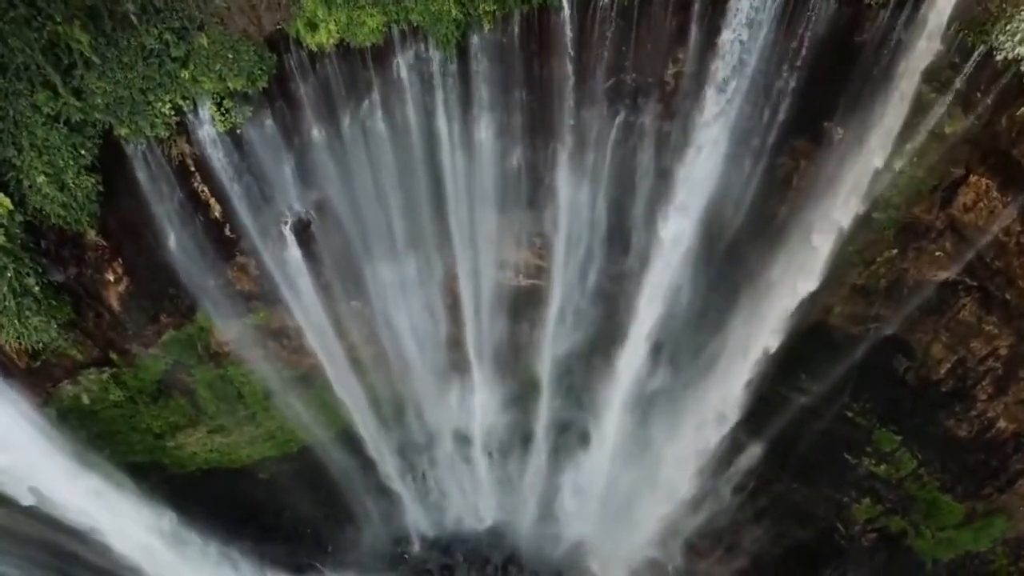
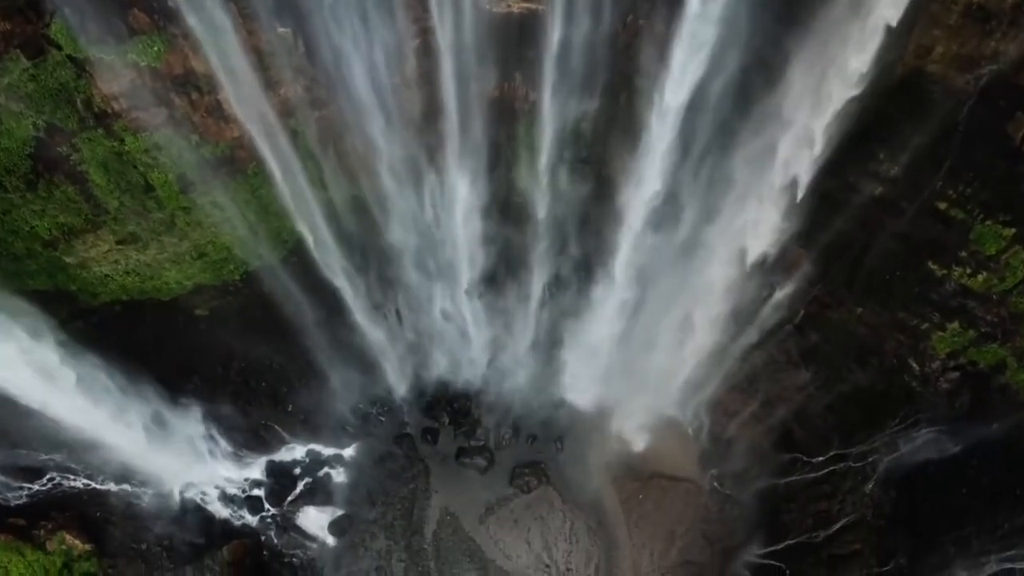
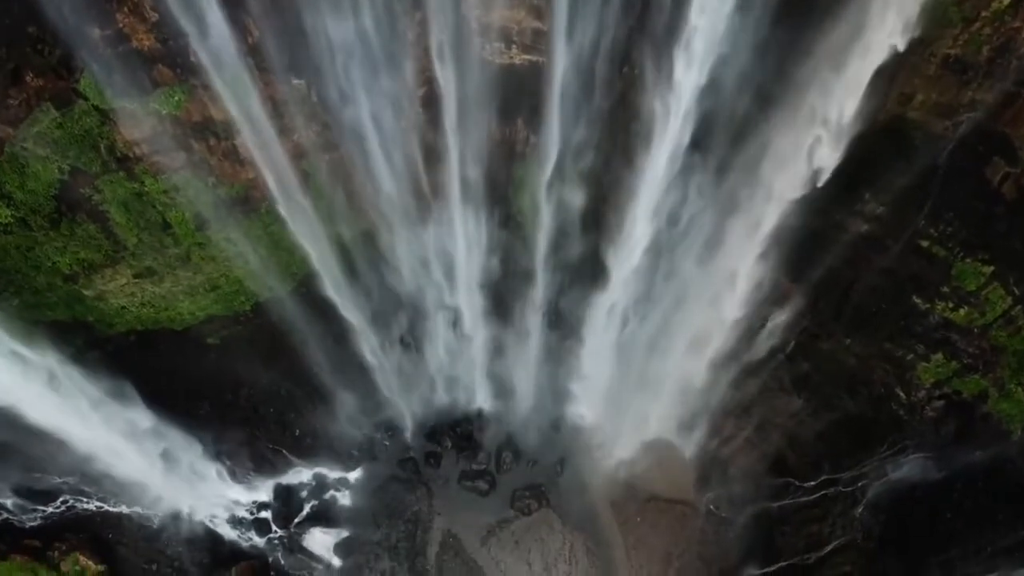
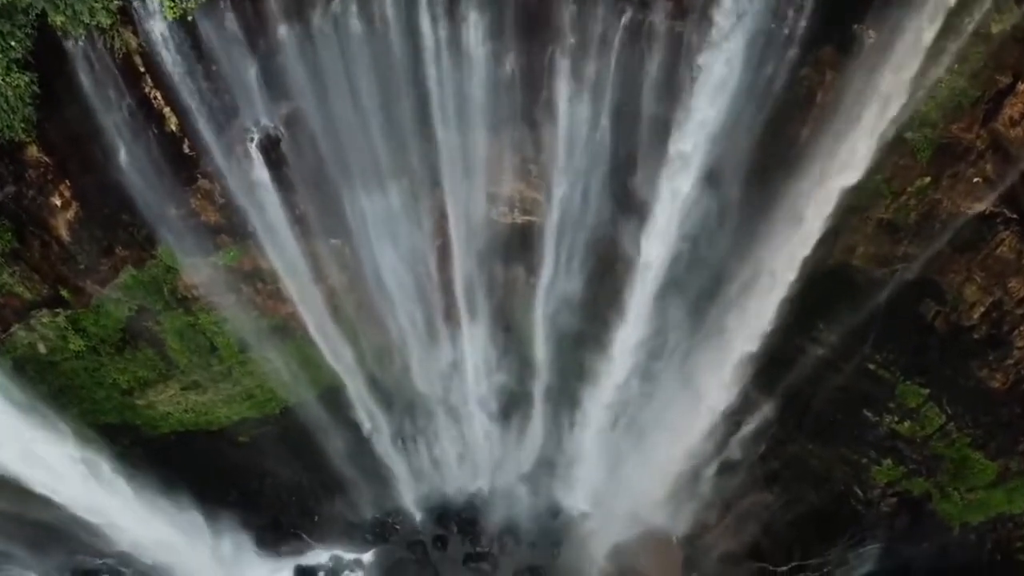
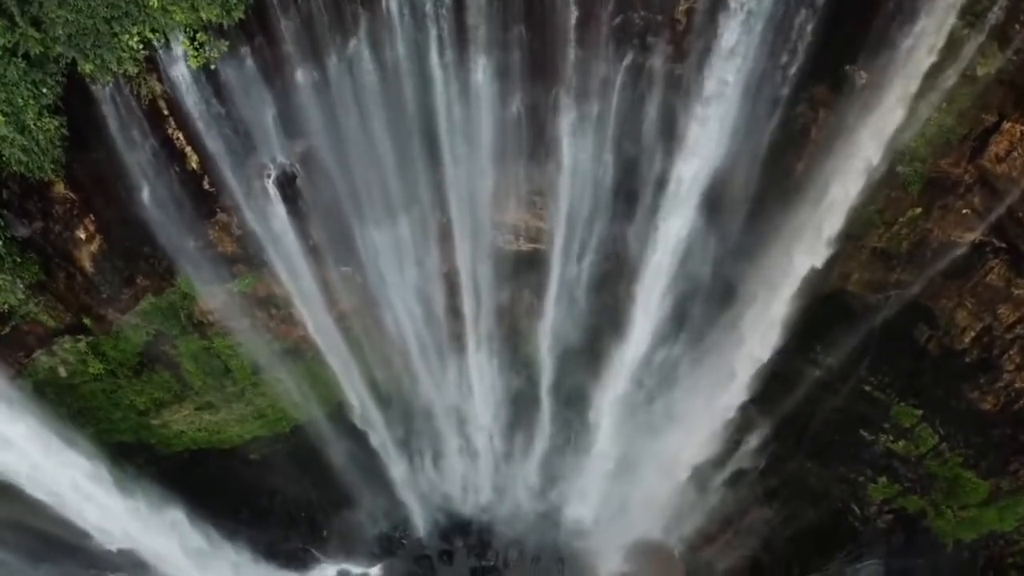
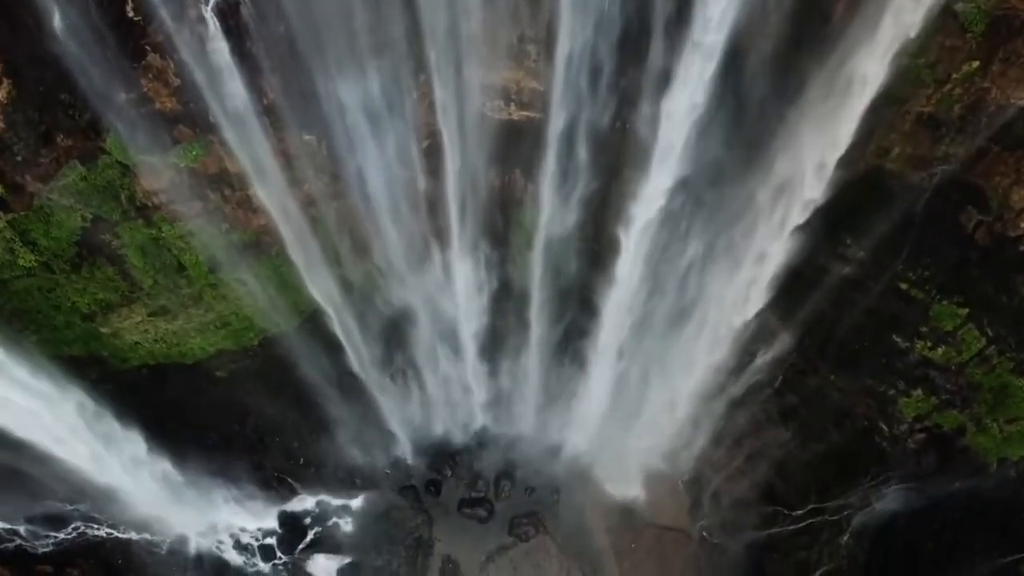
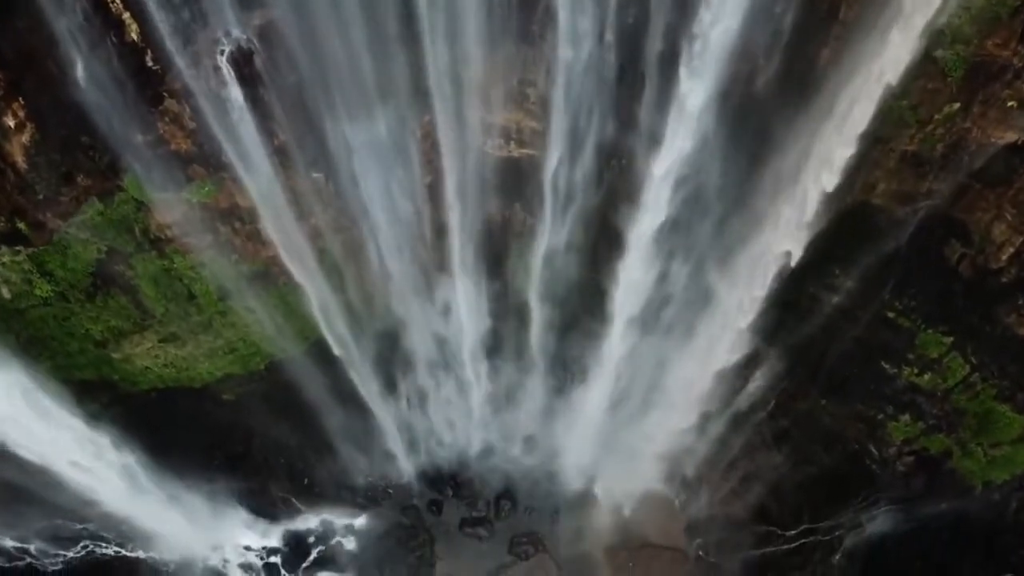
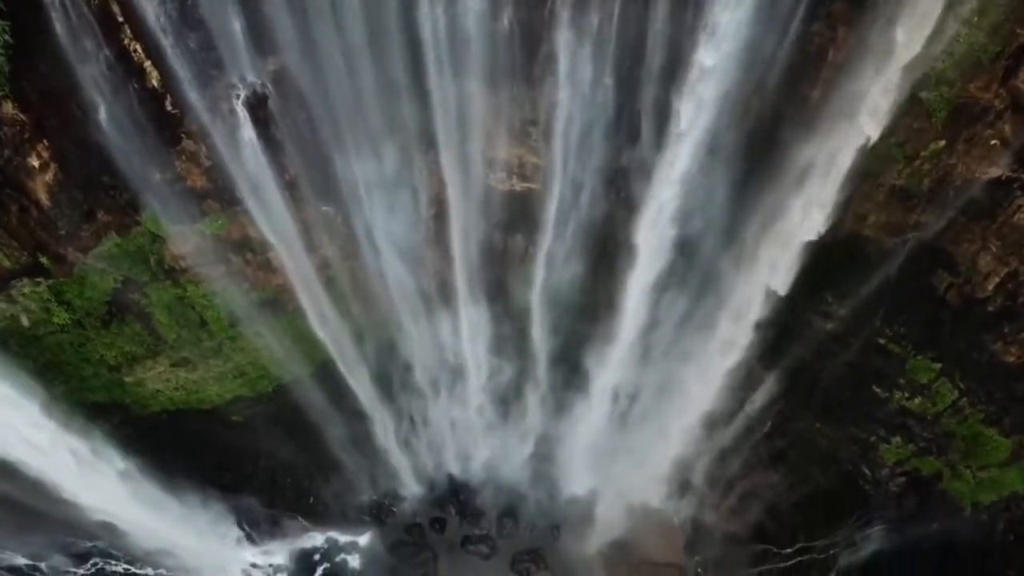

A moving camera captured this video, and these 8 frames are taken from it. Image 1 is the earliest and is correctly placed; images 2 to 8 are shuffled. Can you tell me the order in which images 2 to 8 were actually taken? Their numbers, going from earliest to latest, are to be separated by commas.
5, 4, 8, 7, 6, 3, 2
